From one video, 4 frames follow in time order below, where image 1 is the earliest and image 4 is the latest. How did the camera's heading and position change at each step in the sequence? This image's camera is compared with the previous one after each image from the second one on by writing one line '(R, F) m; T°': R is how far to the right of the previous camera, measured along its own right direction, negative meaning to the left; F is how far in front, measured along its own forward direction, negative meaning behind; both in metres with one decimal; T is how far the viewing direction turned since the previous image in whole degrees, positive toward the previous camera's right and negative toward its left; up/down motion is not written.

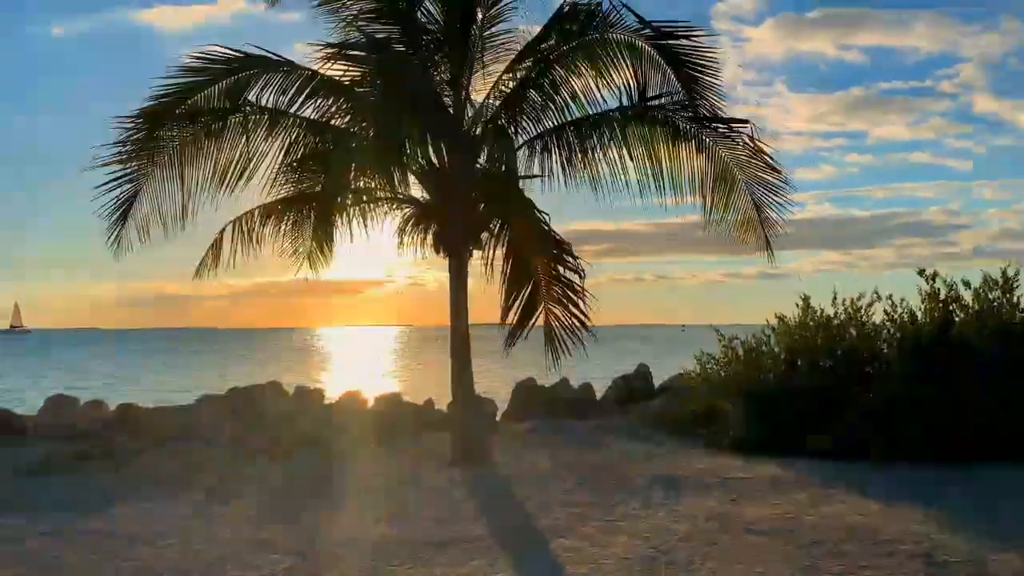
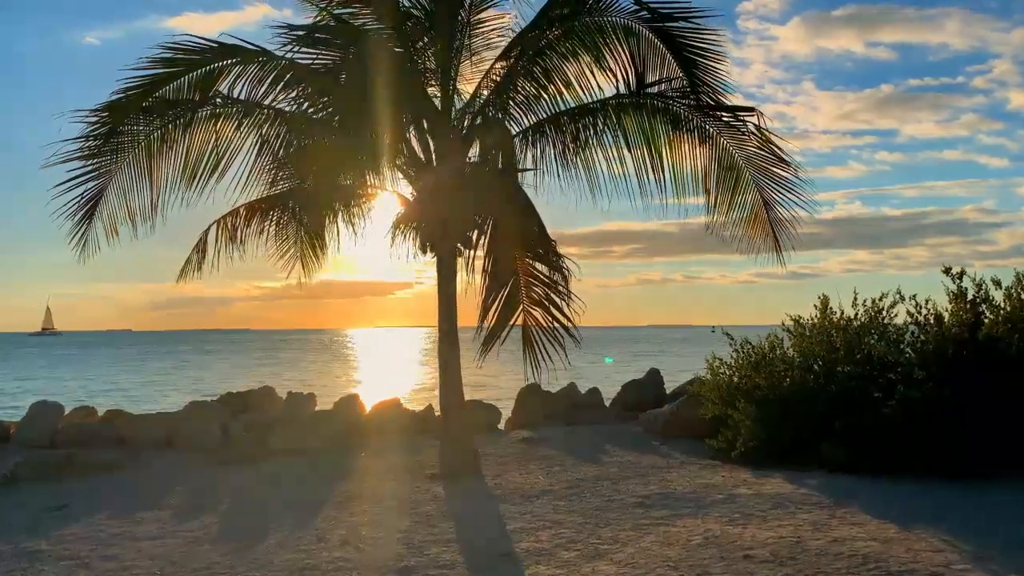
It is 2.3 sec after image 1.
(+0.3, +0.6) m; -2°
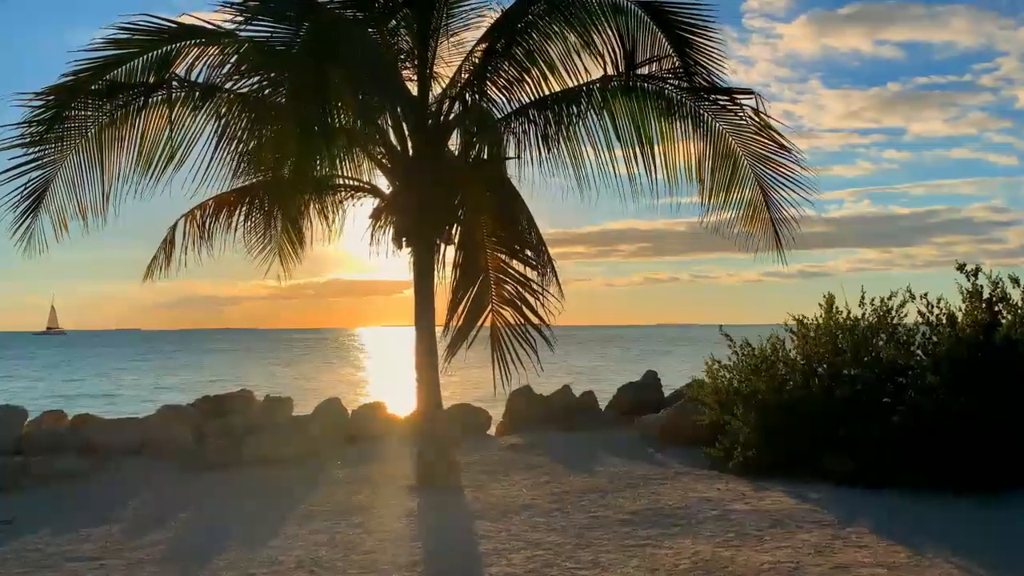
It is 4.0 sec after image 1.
(+0.2, +0.6) m; 0°
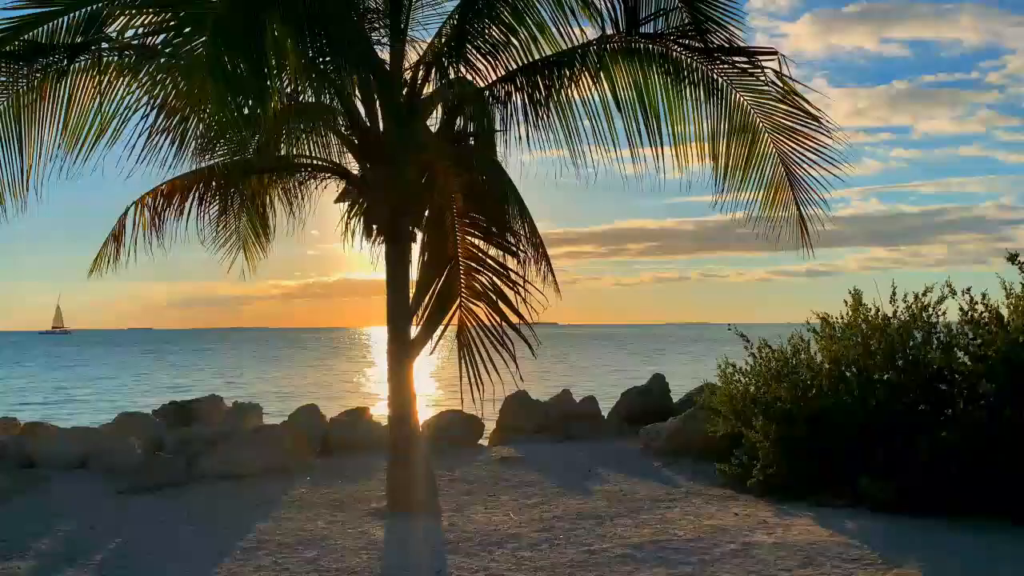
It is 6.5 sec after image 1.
(+0.2, +1.0) m; 0°
